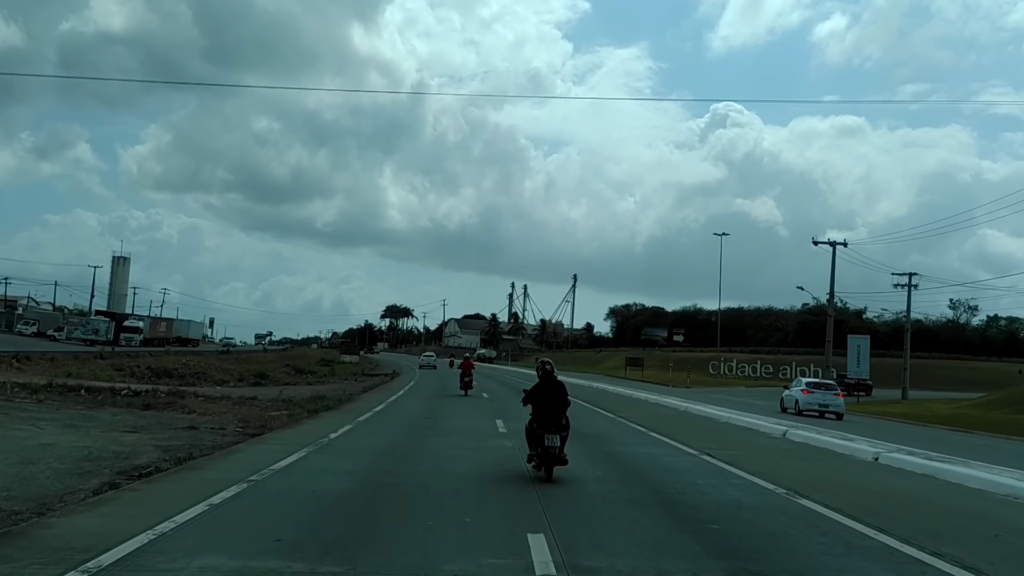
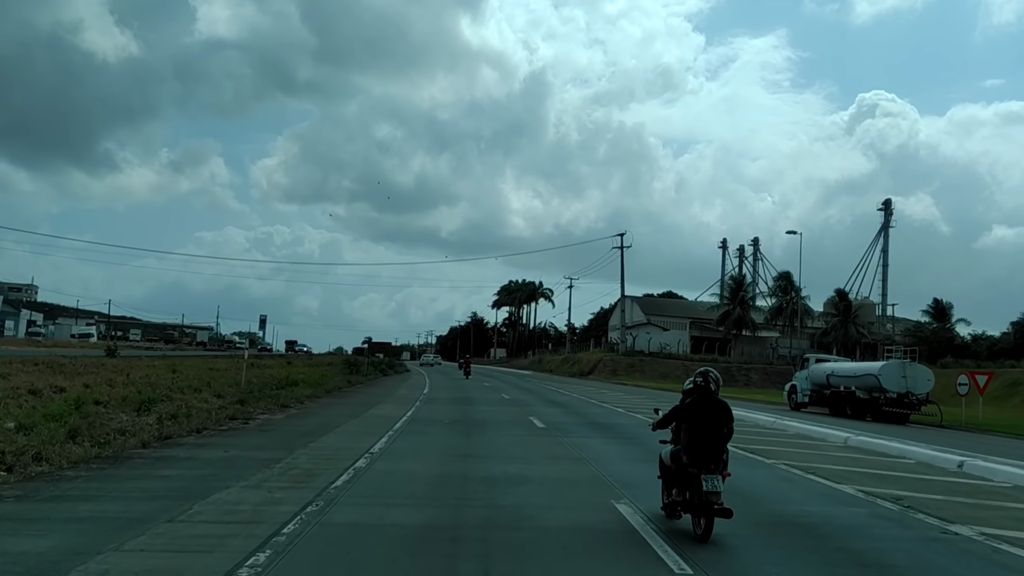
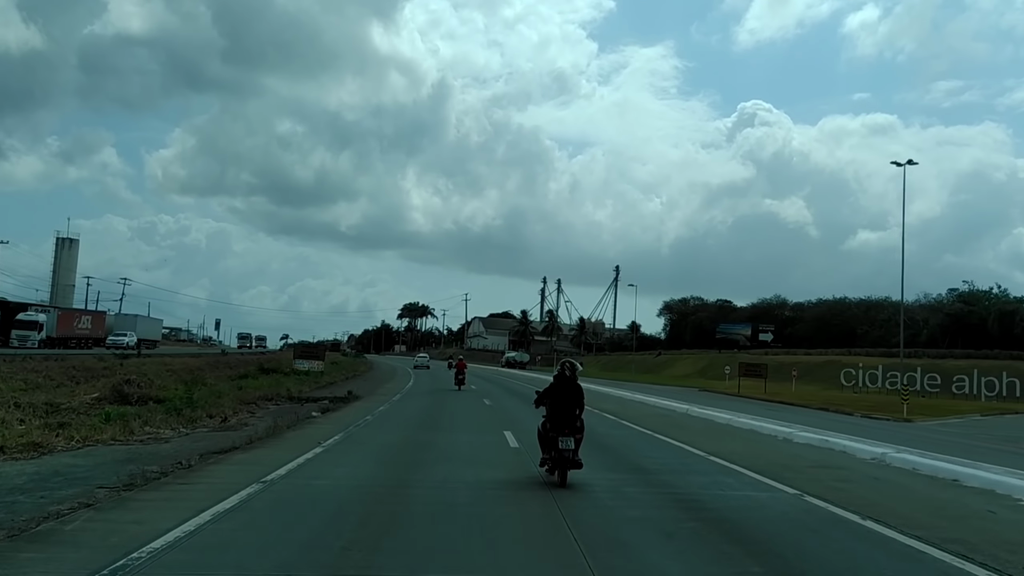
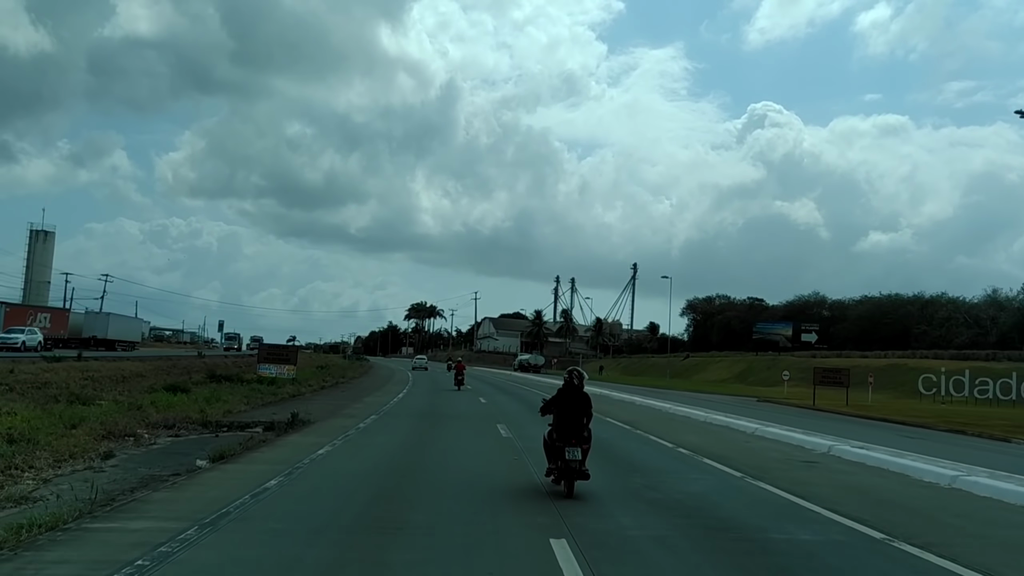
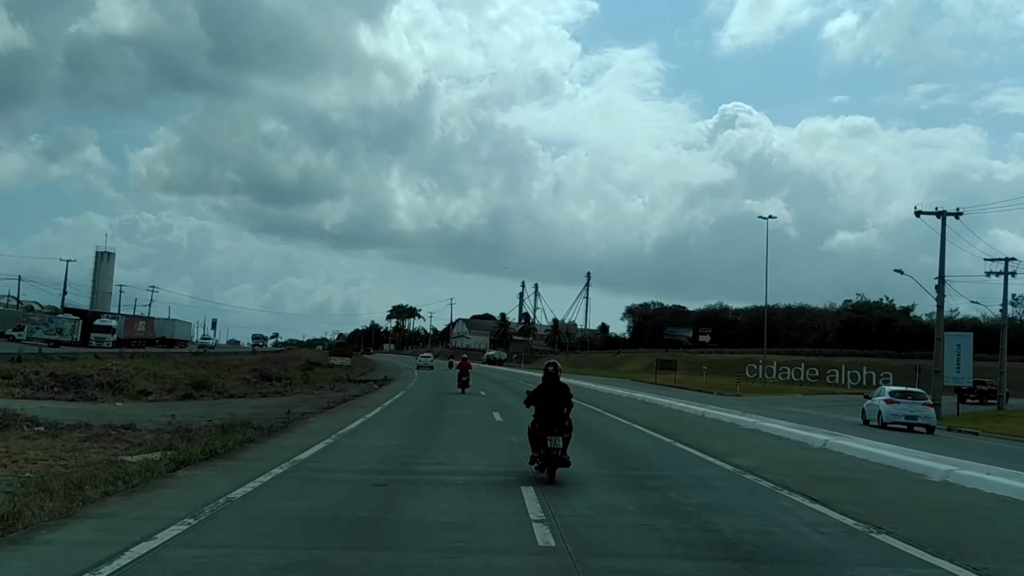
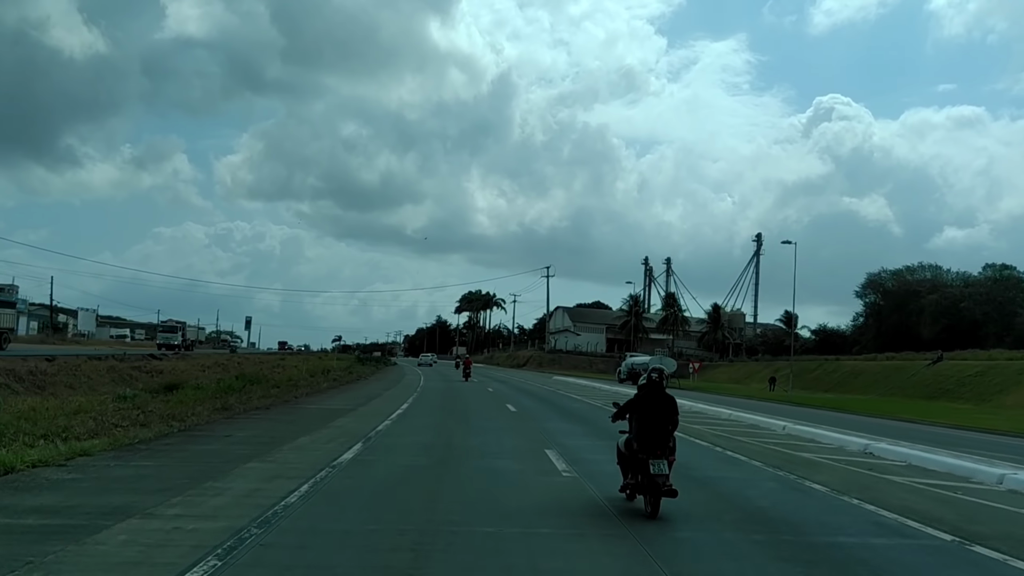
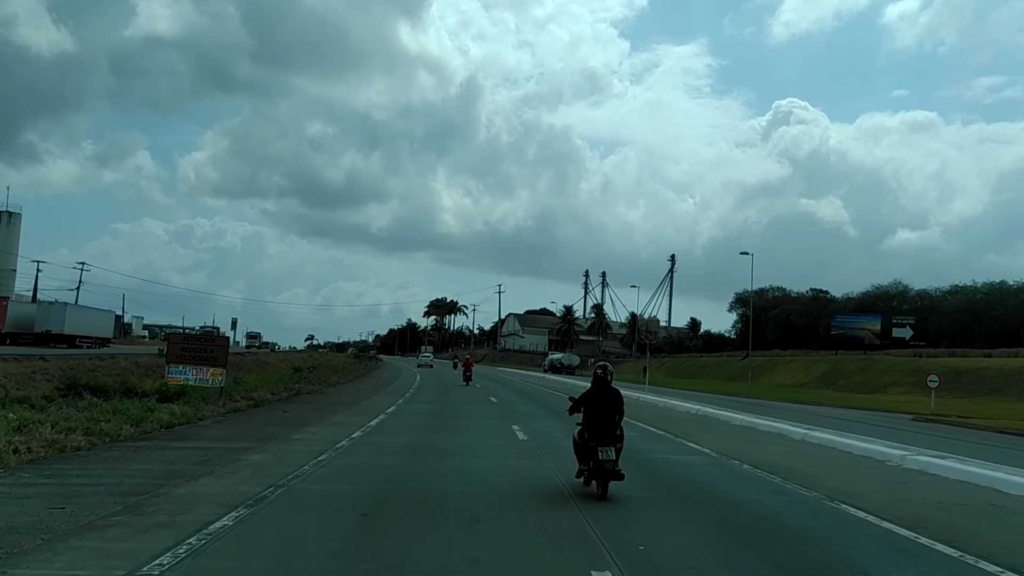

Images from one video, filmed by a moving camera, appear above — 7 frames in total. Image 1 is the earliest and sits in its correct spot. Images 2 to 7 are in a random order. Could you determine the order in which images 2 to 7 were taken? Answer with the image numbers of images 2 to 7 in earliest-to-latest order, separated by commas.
5, 3, 4, 7, 6, 2
